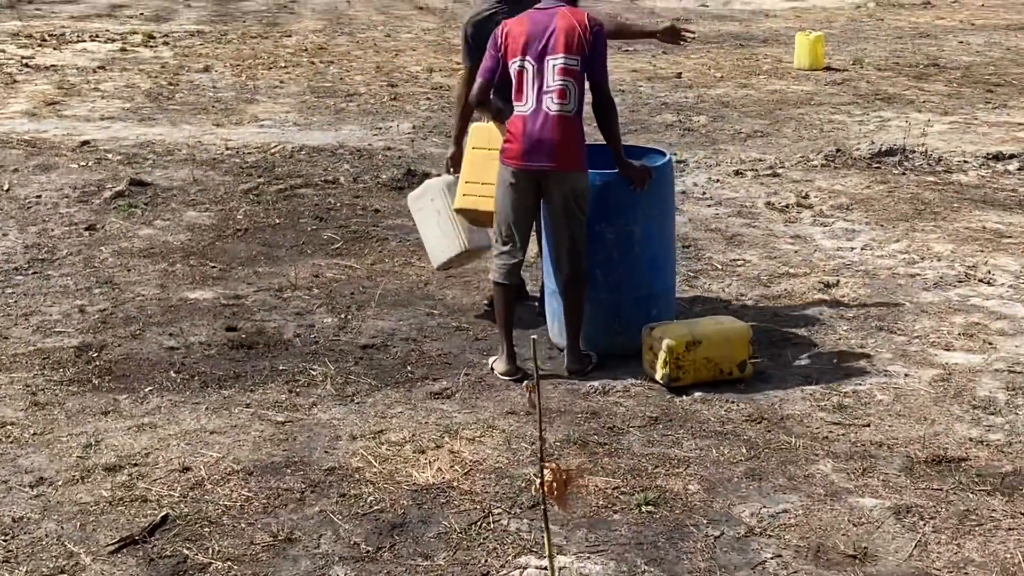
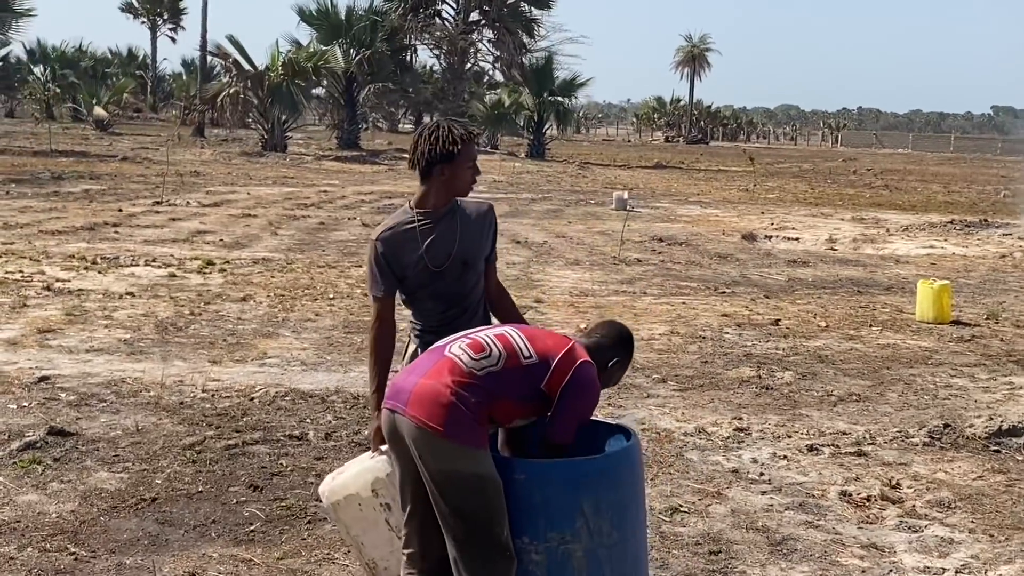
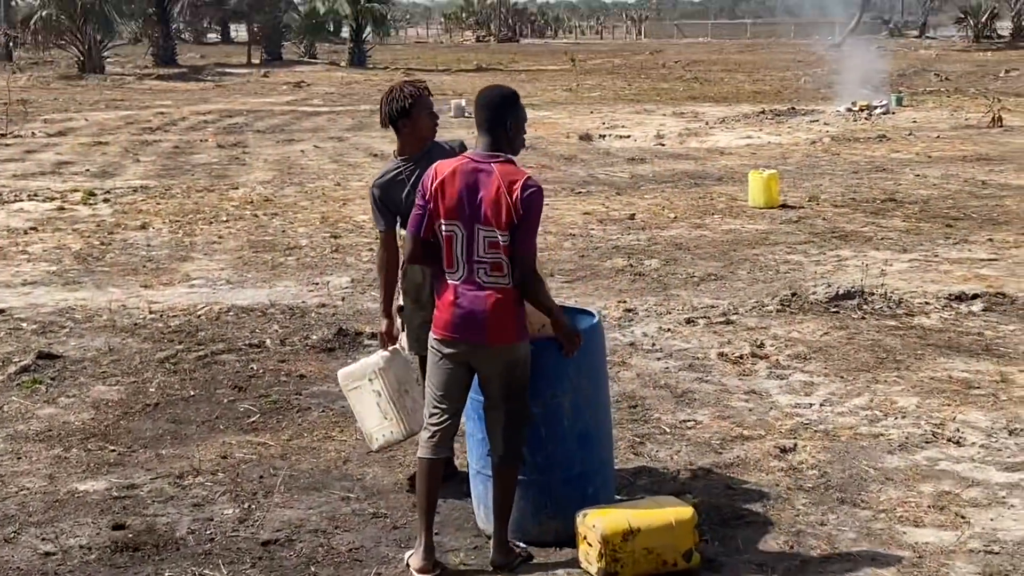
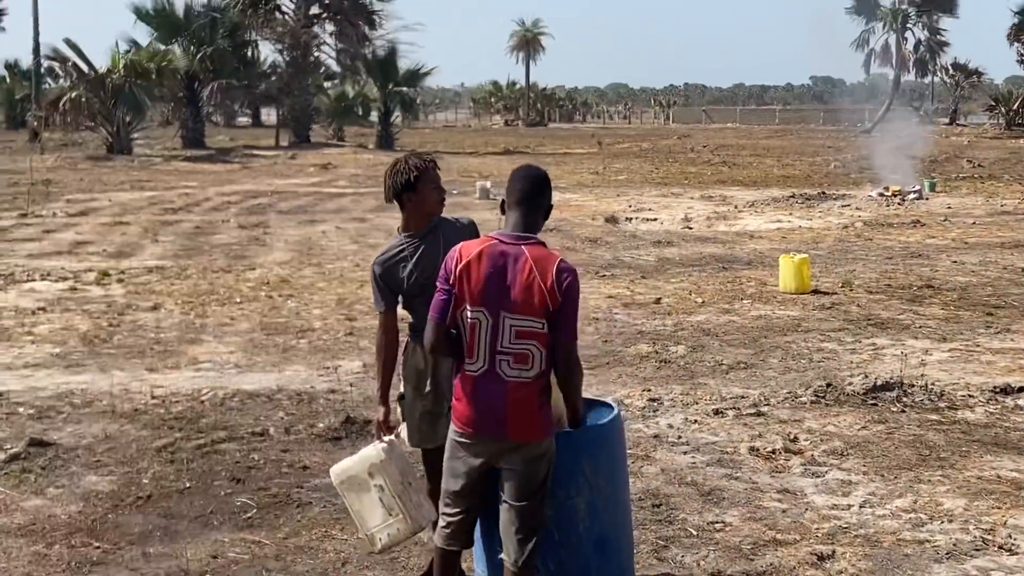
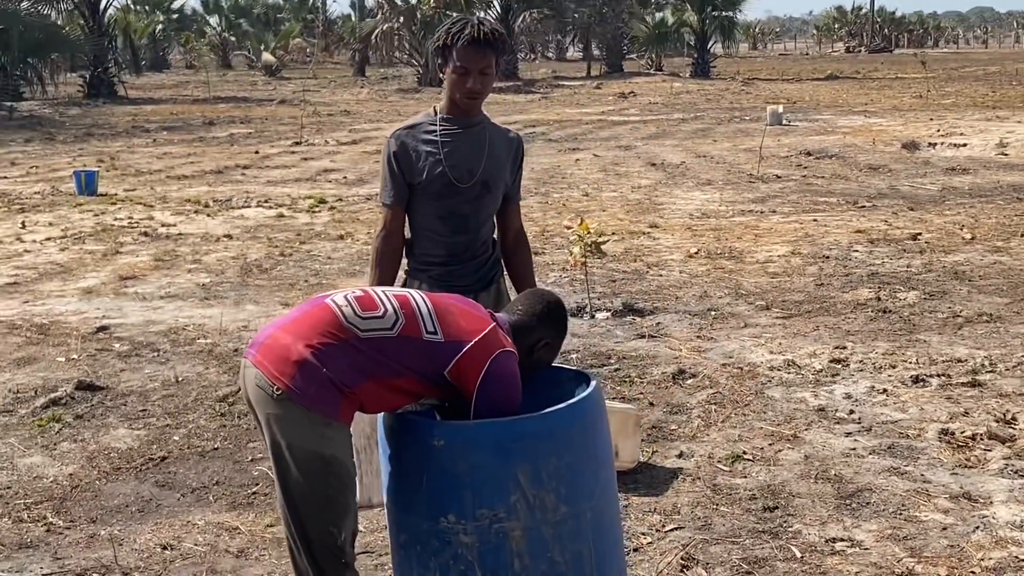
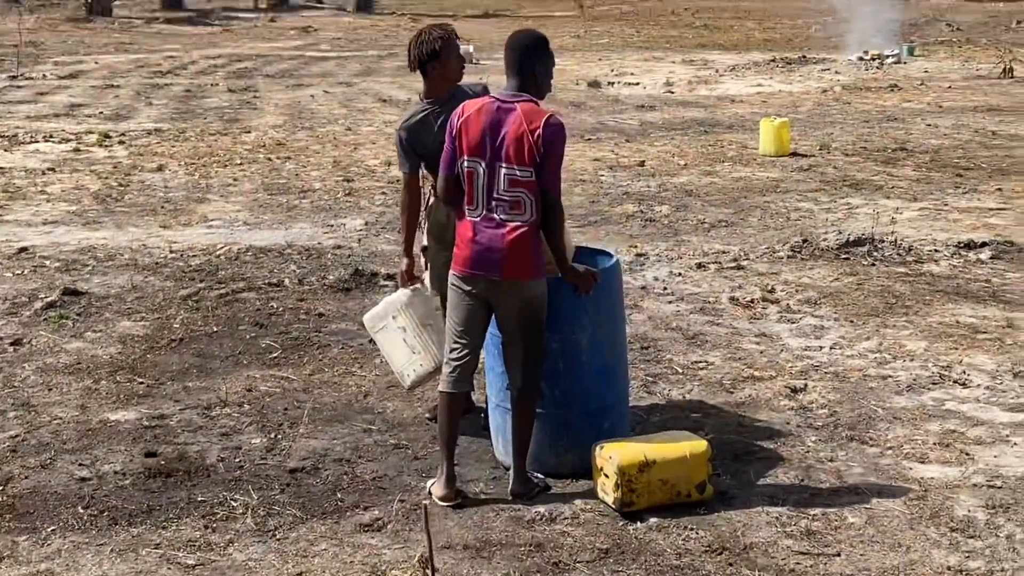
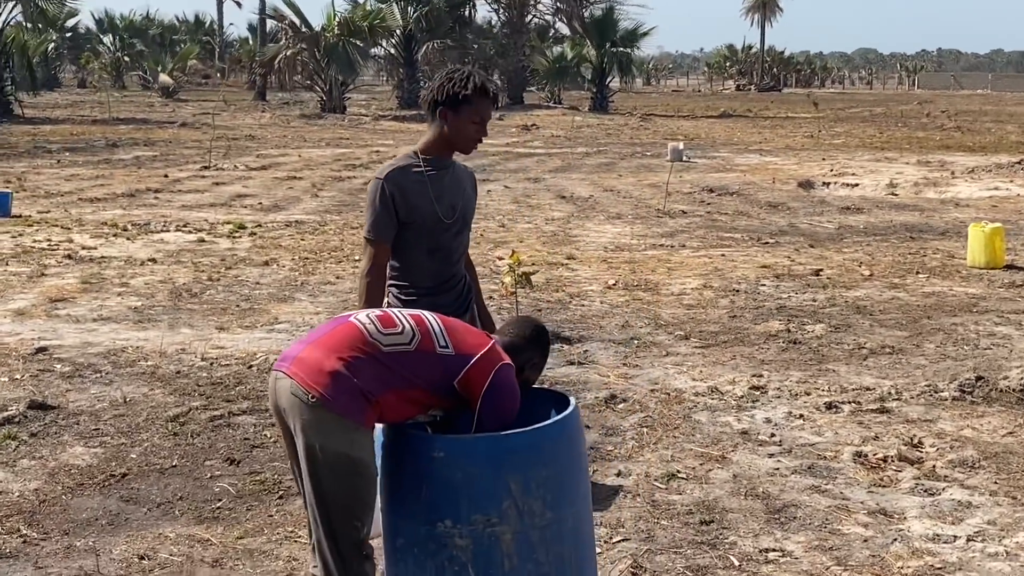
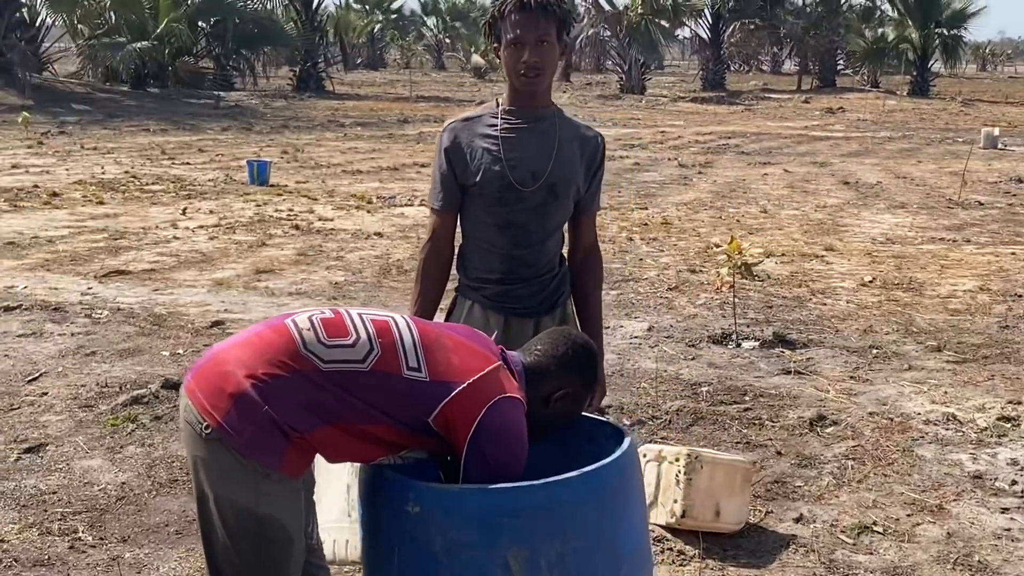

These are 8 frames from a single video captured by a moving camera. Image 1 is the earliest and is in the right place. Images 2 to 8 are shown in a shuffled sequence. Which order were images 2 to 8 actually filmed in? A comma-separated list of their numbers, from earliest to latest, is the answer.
6, 3, 4, 2, 7, 5, 8
